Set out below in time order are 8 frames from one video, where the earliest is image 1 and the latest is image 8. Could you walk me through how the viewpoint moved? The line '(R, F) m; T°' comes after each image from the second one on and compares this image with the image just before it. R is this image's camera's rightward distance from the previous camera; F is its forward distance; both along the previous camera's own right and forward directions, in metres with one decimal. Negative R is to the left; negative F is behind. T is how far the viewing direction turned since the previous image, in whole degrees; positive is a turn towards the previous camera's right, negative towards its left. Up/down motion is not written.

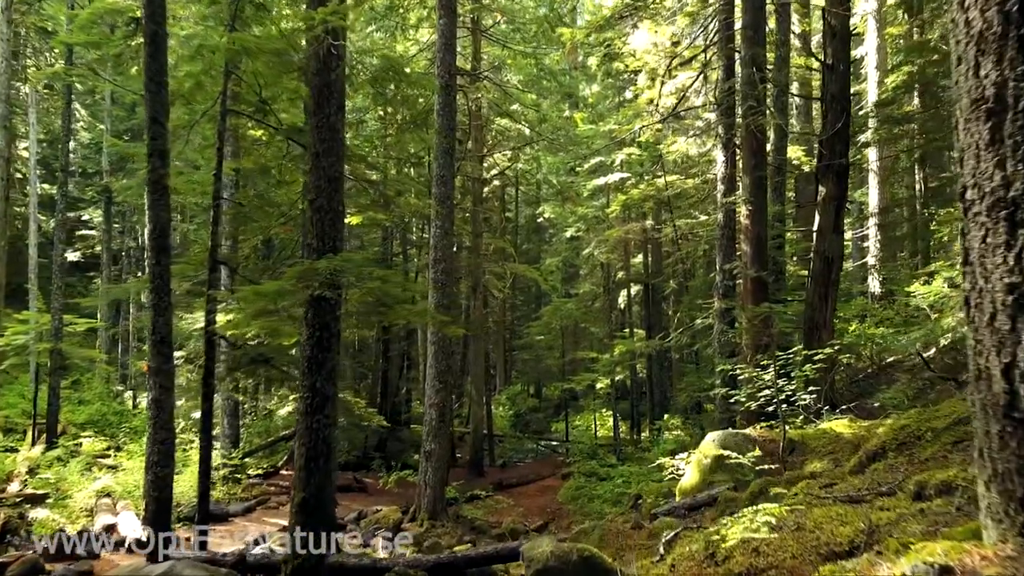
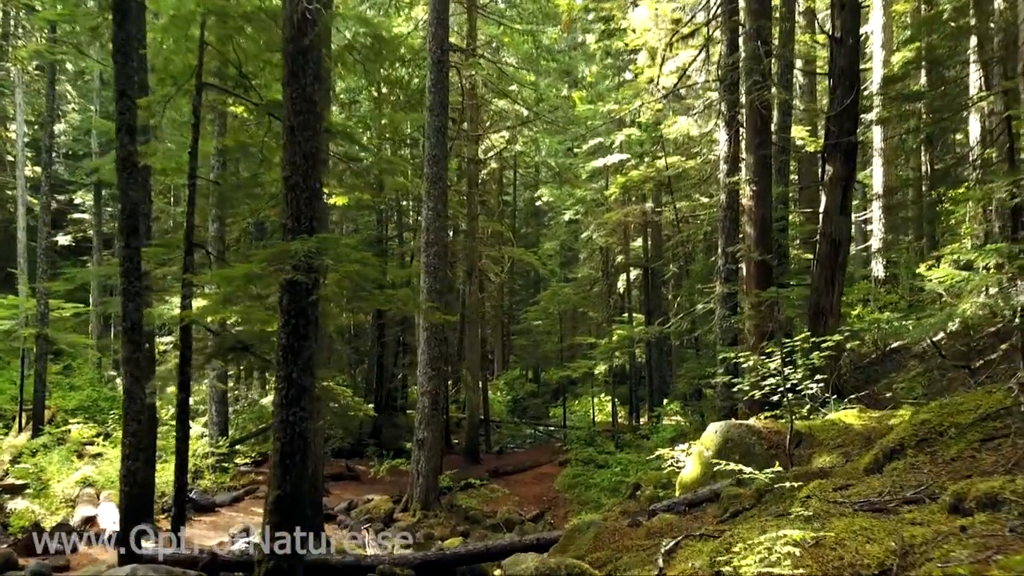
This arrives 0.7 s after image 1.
(+0.1, +0.4) m; 0°
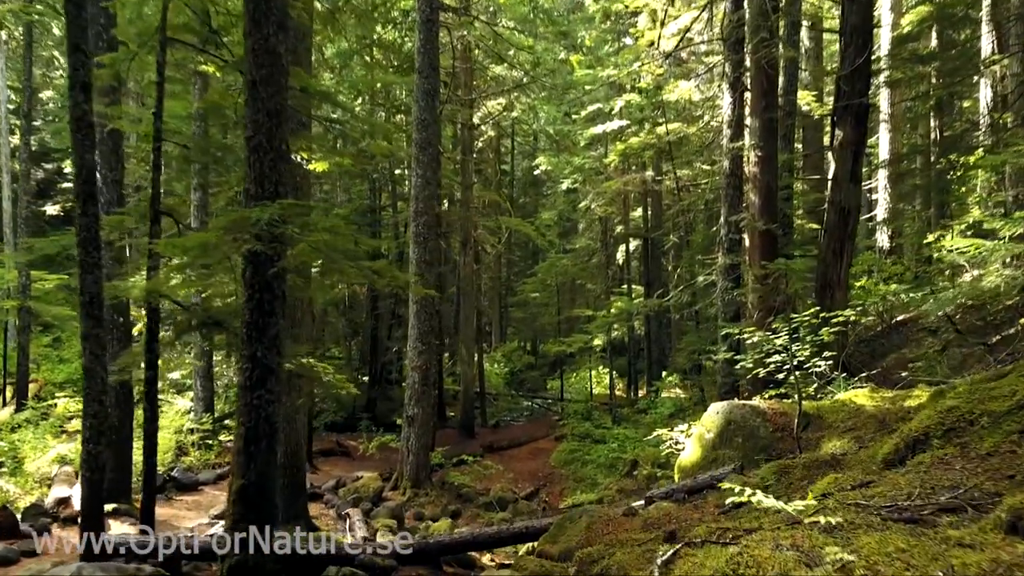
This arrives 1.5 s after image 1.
(+0.1, +0.5) m; 0°
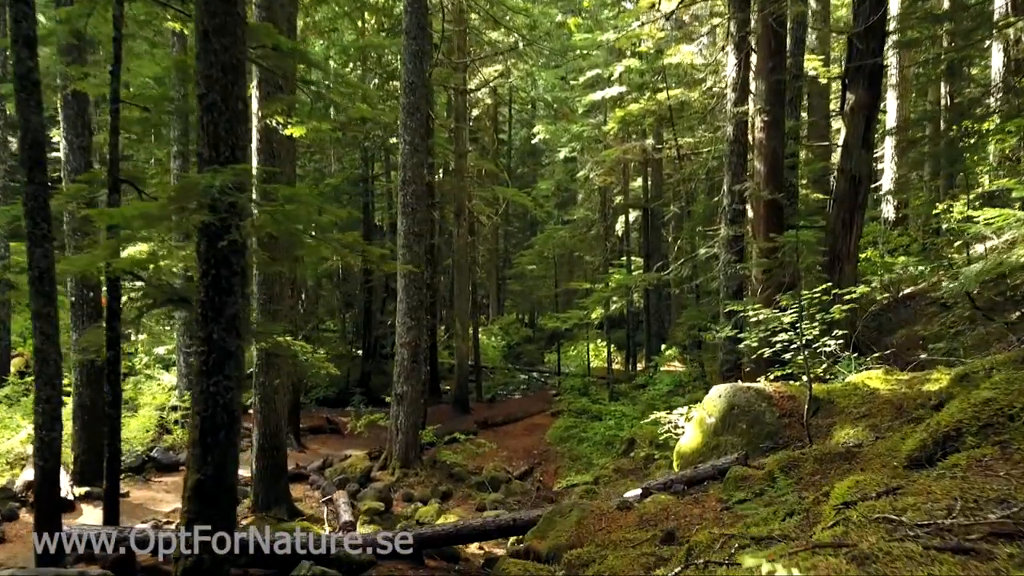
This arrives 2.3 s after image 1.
(+0.1, +0.5) m; 0°
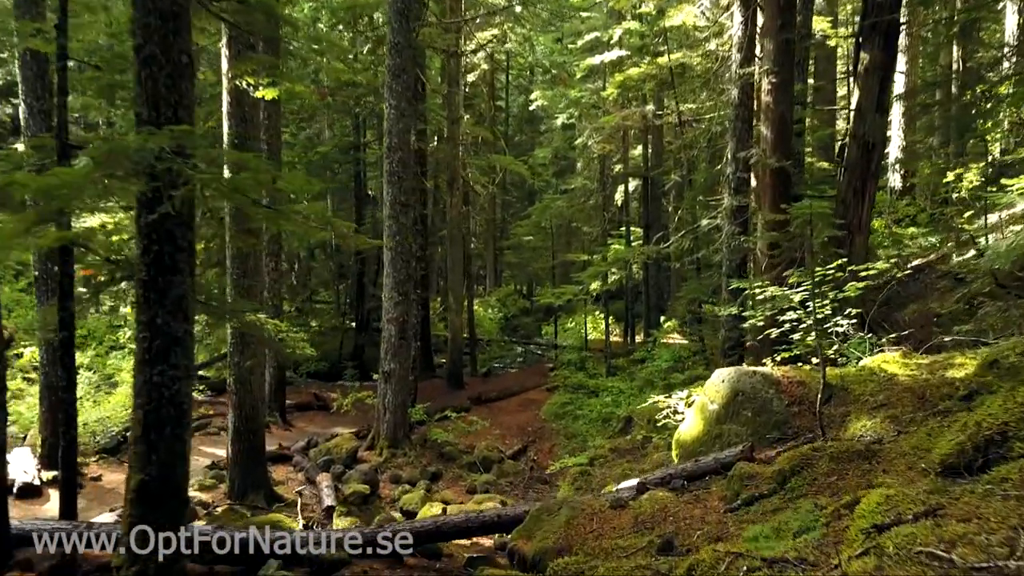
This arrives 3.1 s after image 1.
(+0.1, +0.5) m; 0°
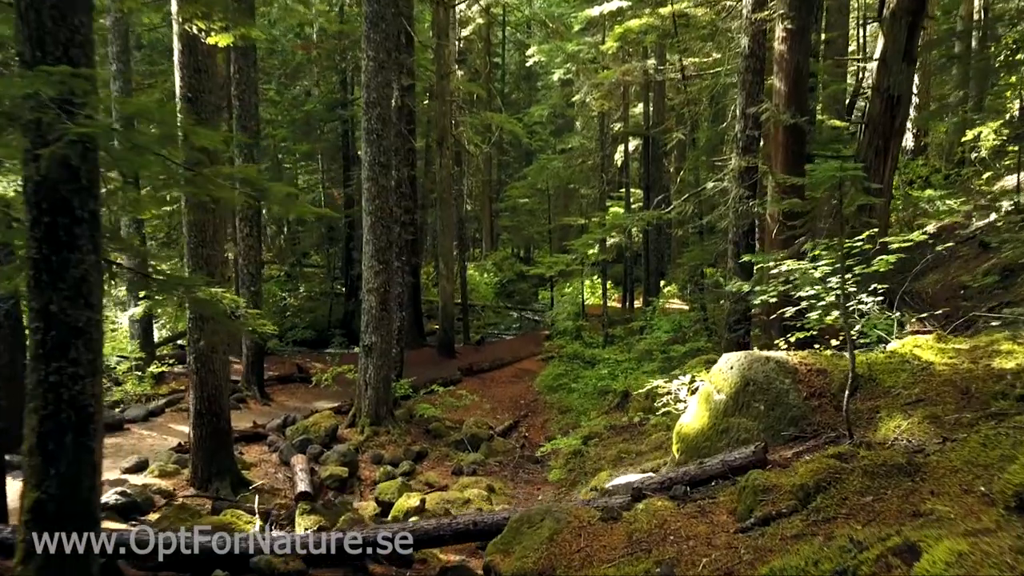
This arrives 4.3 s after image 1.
(+0.2, +0.7) m; 0°
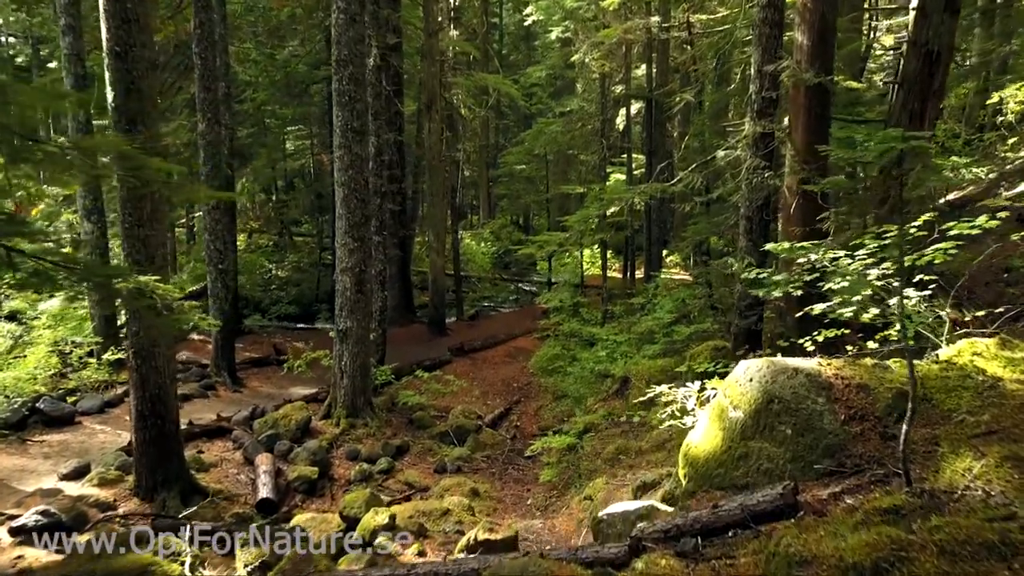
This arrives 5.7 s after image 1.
(+0.2, +0.9) m; 0°
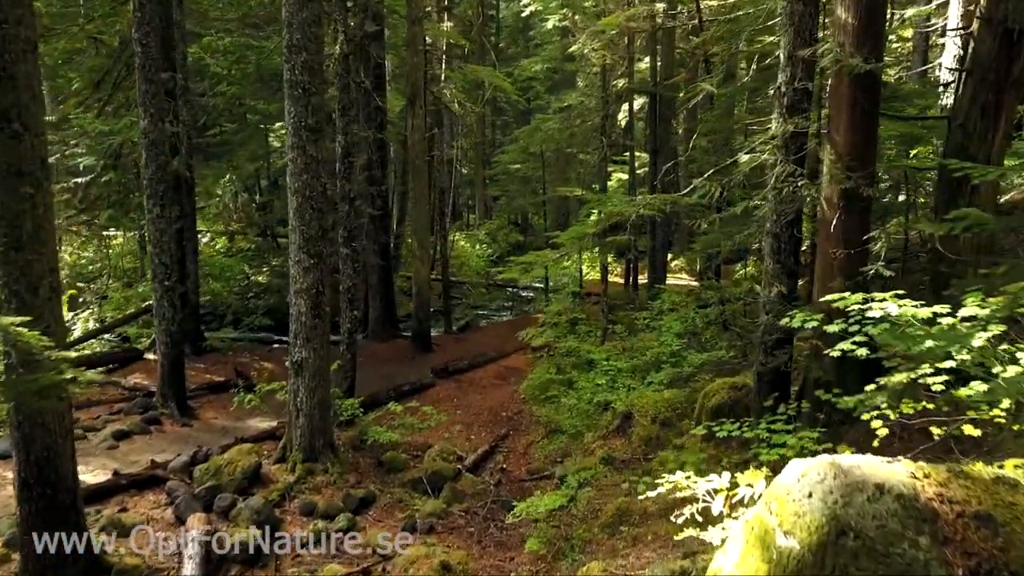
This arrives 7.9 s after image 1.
(+0.2, +1.3) m; 0°
